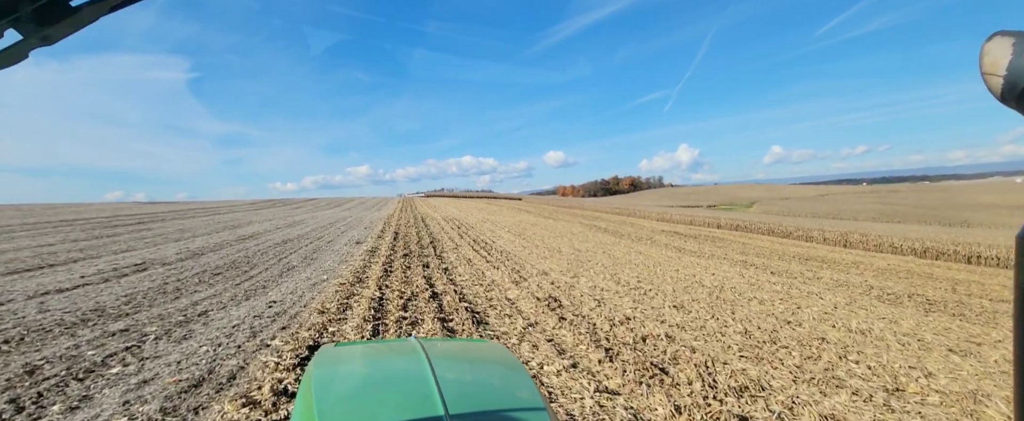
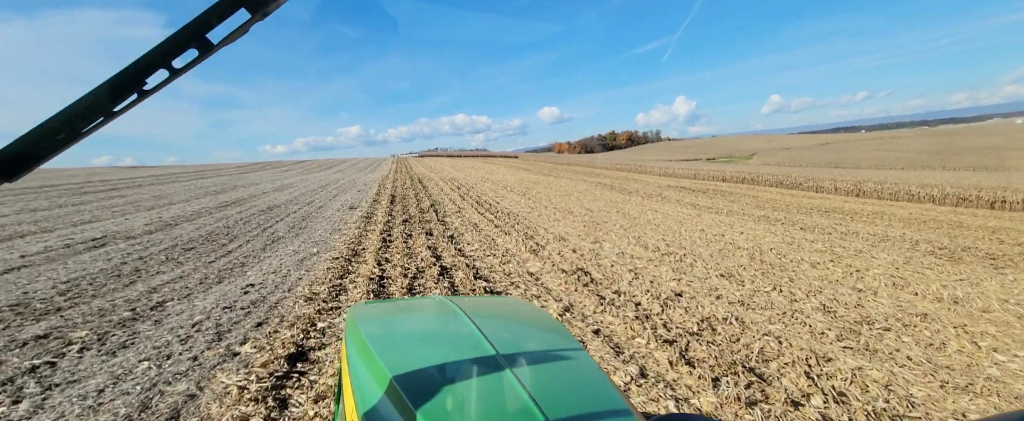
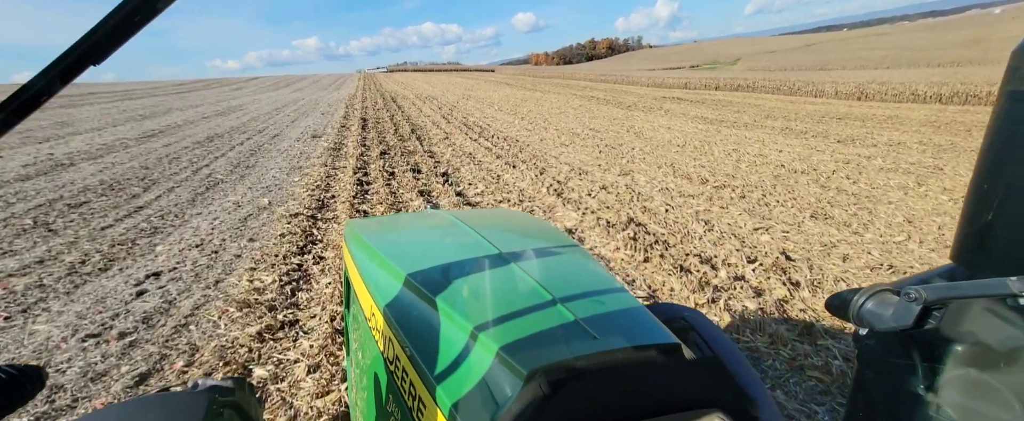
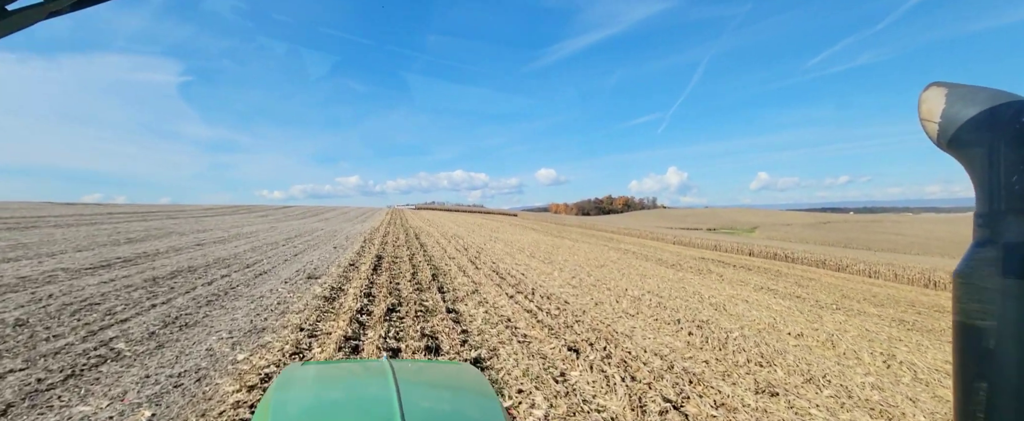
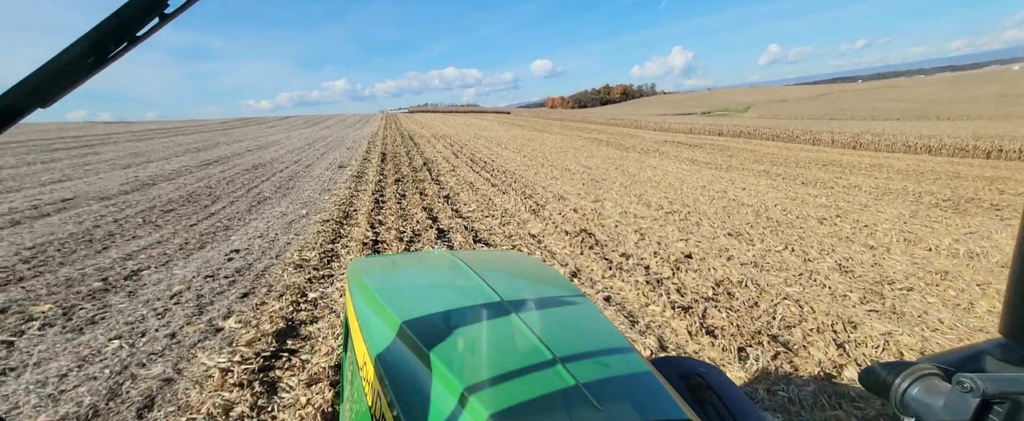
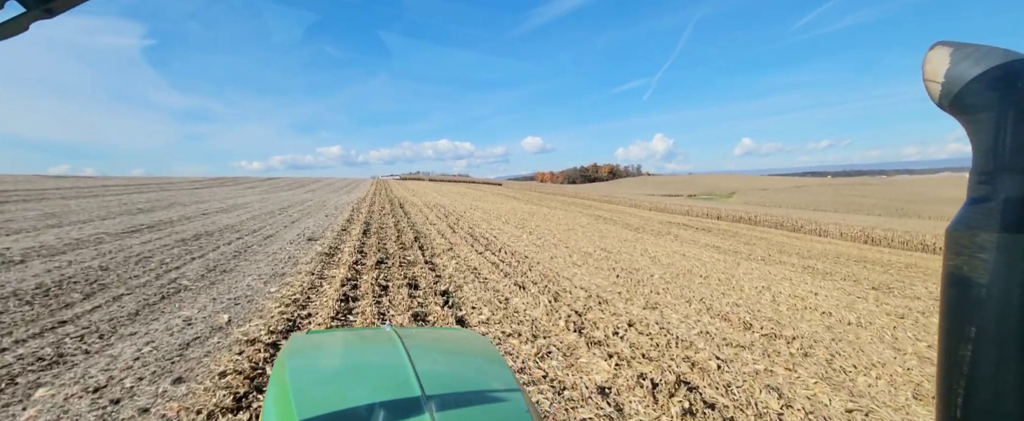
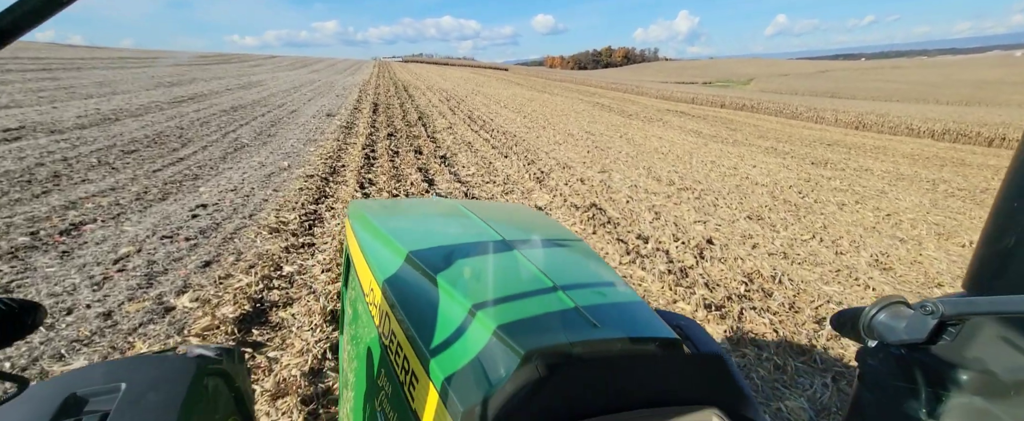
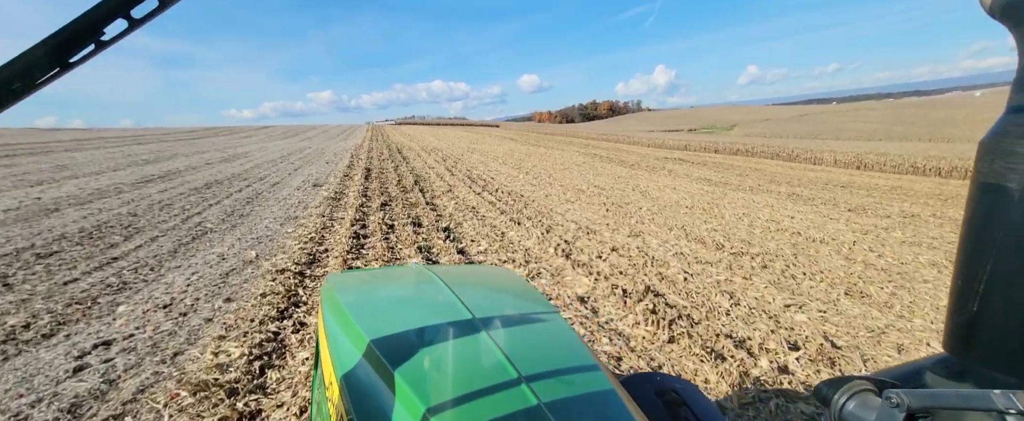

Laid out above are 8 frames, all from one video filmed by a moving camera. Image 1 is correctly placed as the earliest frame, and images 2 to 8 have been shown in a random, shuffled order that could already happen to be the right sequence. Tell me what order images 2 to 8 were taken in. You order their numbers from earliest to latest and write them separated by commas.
2, 5, 7, 3, 8, 6, 4
